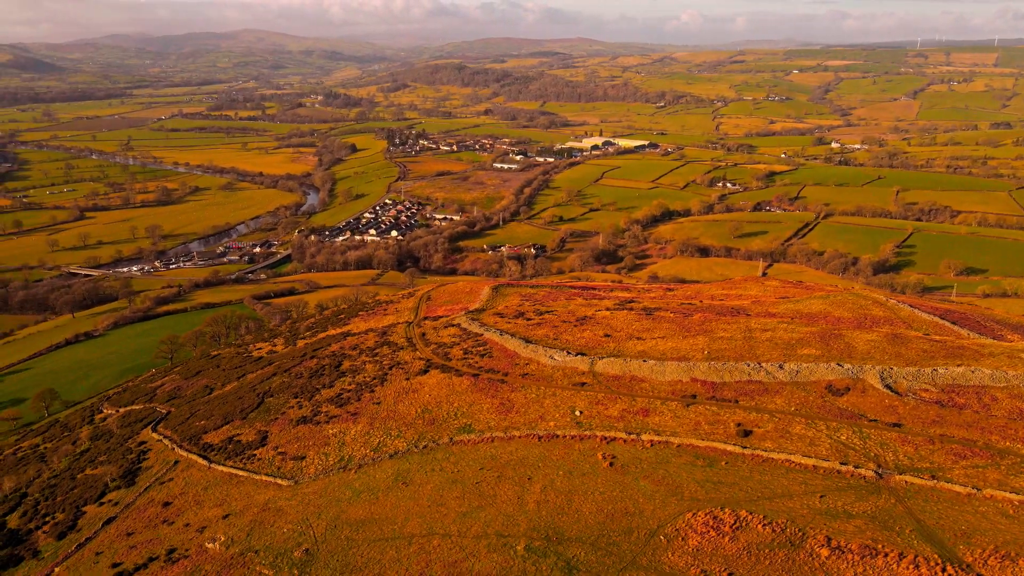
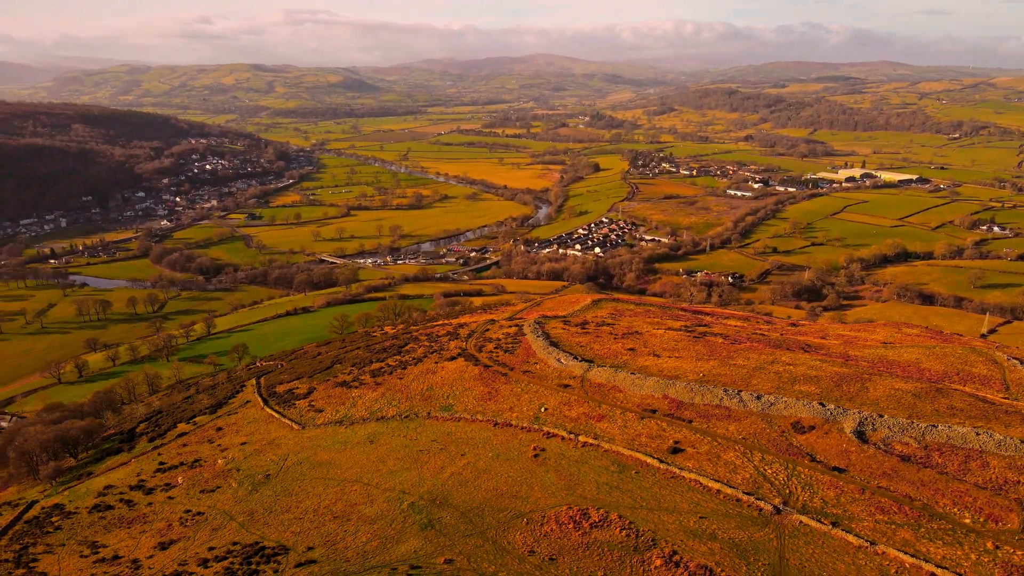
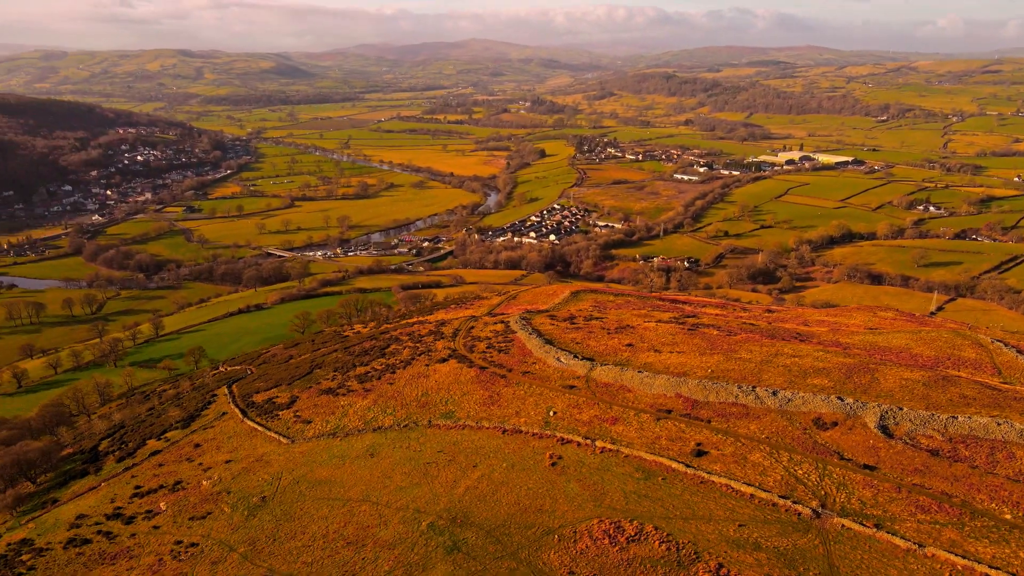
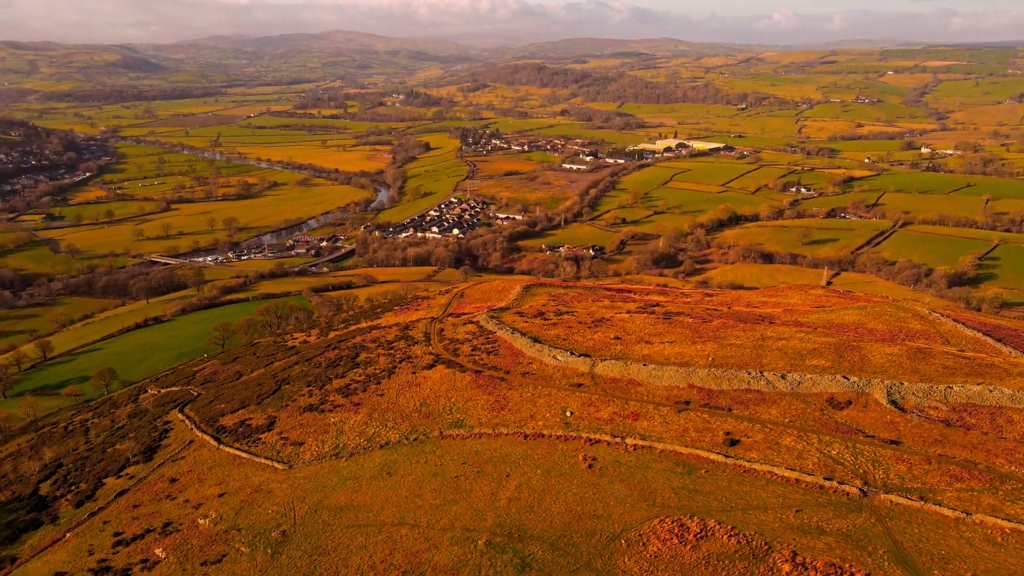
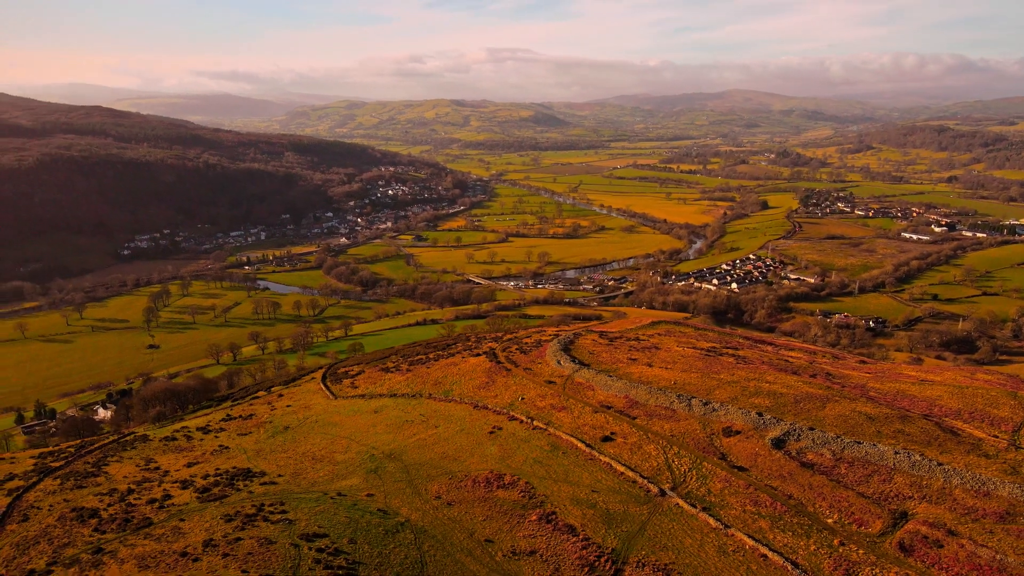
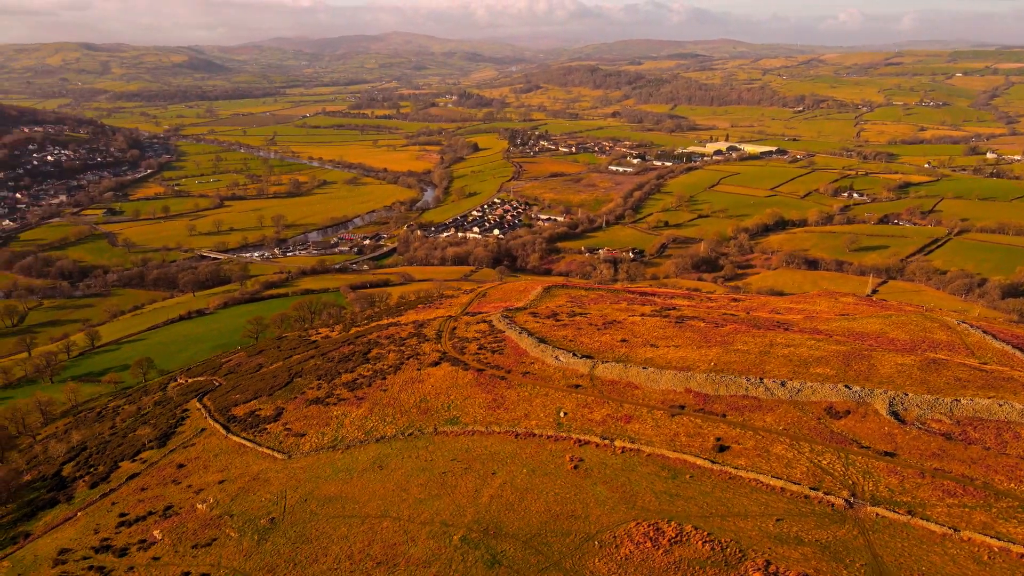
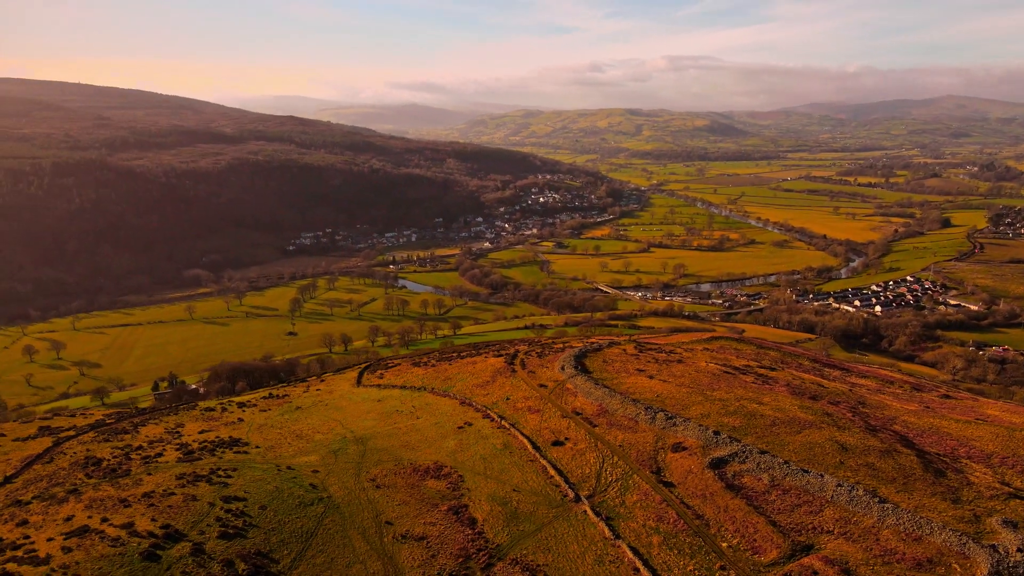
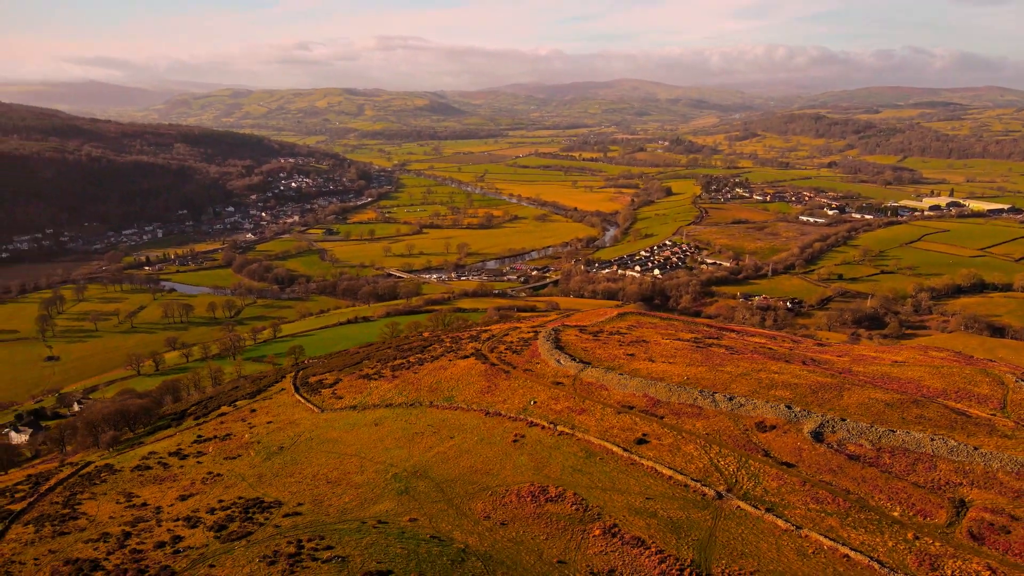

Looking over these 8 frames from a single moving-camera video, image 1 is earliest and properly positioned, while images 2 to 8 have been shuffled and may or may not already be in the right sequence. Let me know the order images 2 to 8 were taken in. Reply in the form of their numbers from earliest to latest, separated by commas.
4, 6, 3, 2, 8, 5, 7
